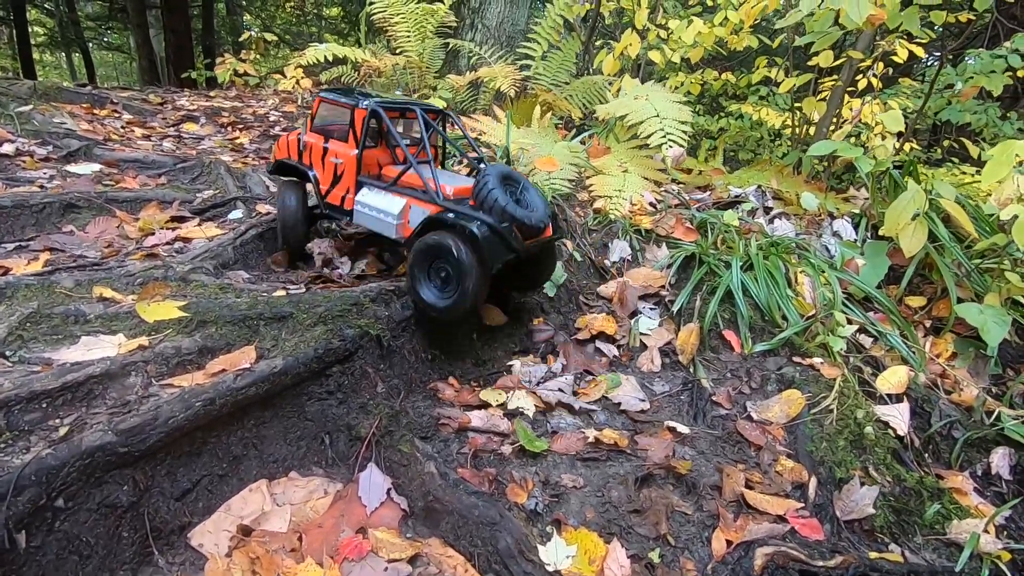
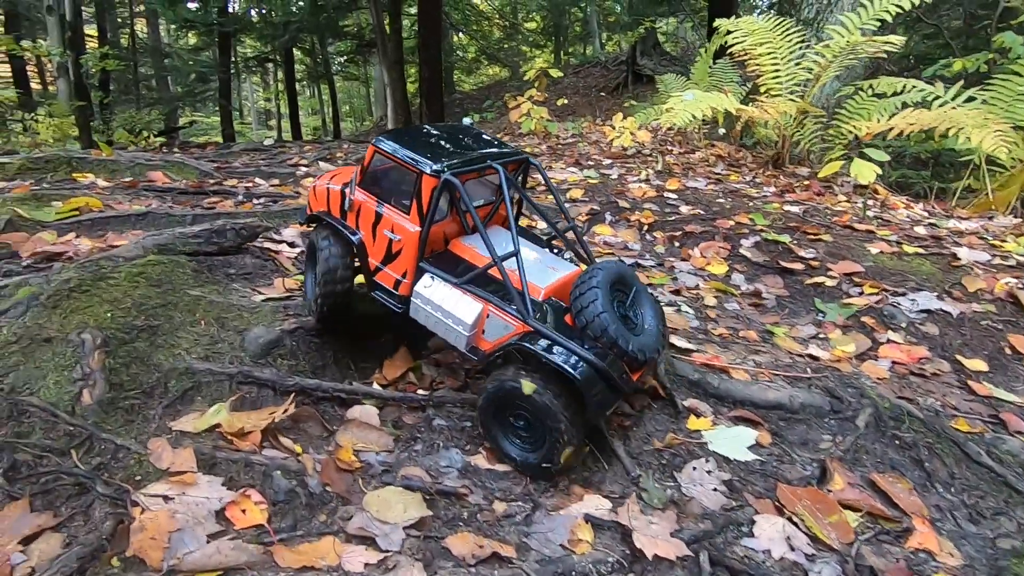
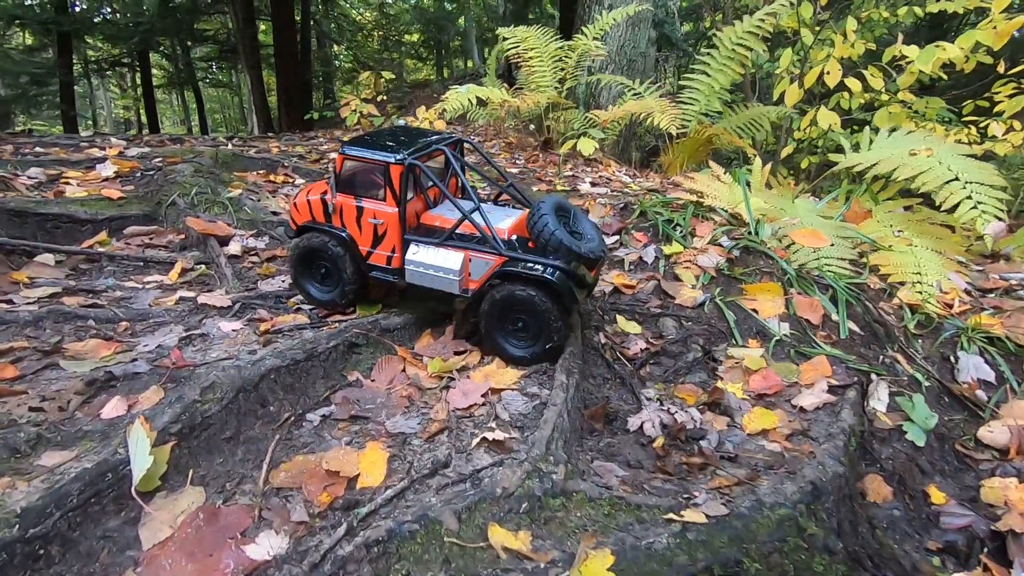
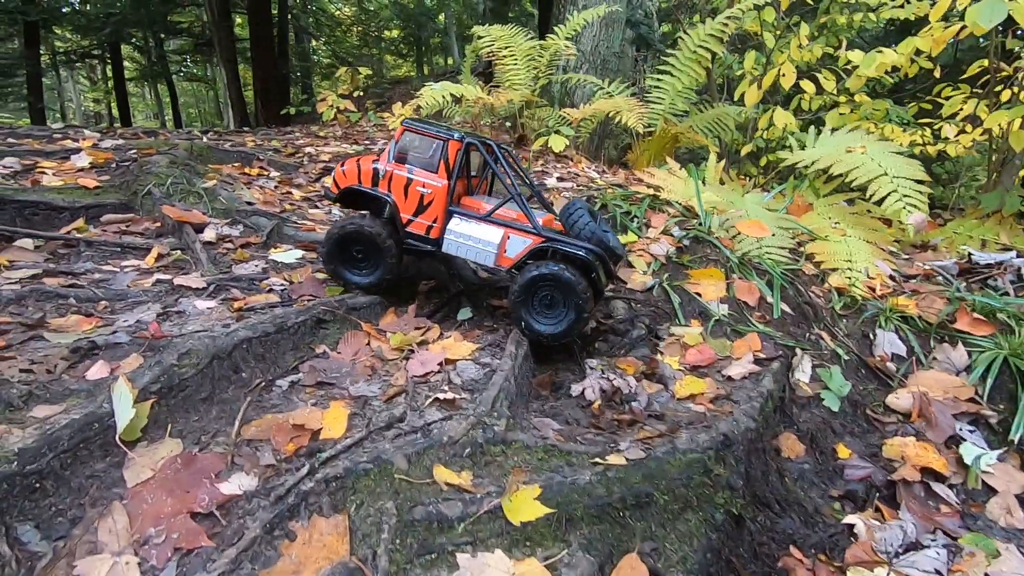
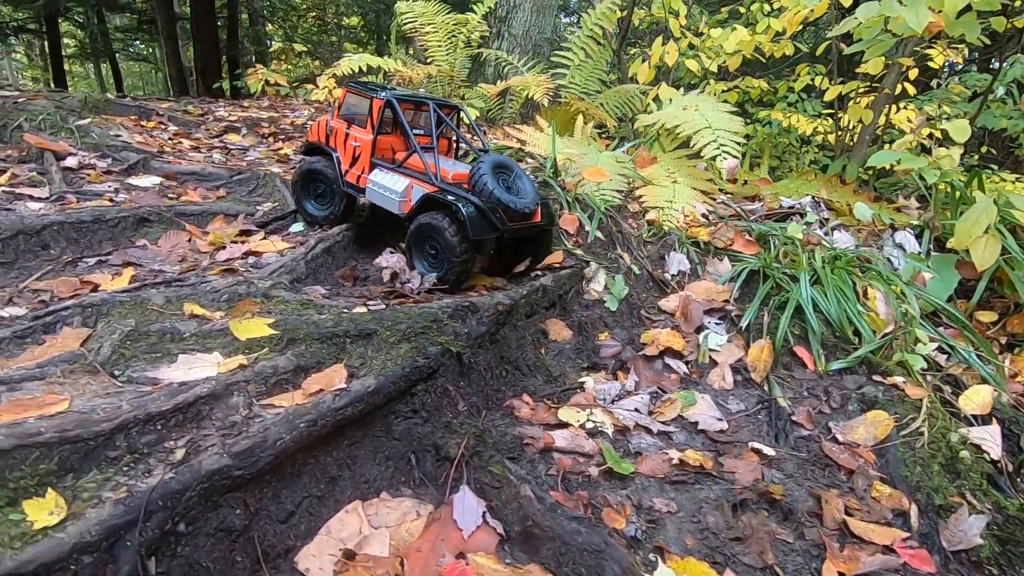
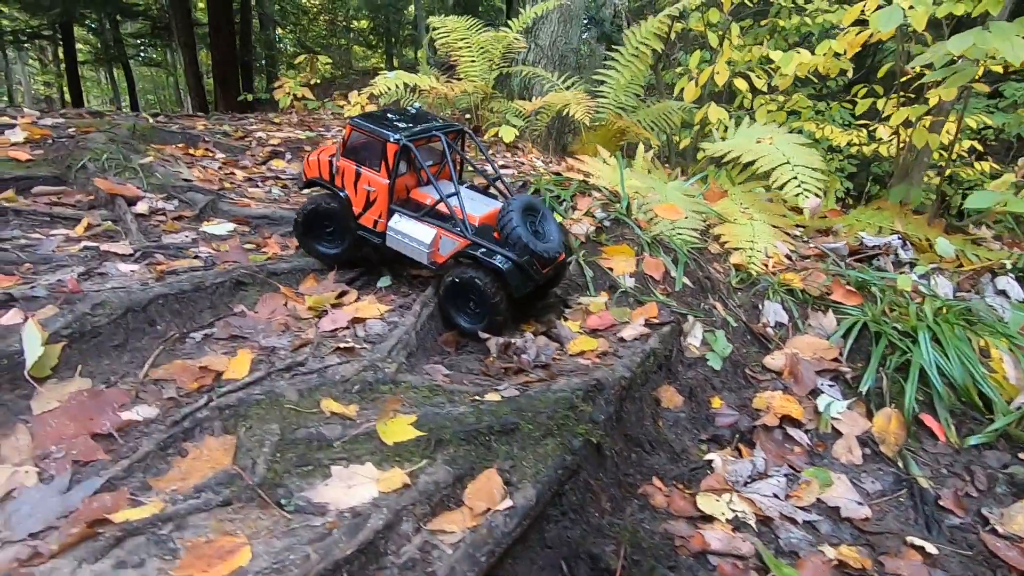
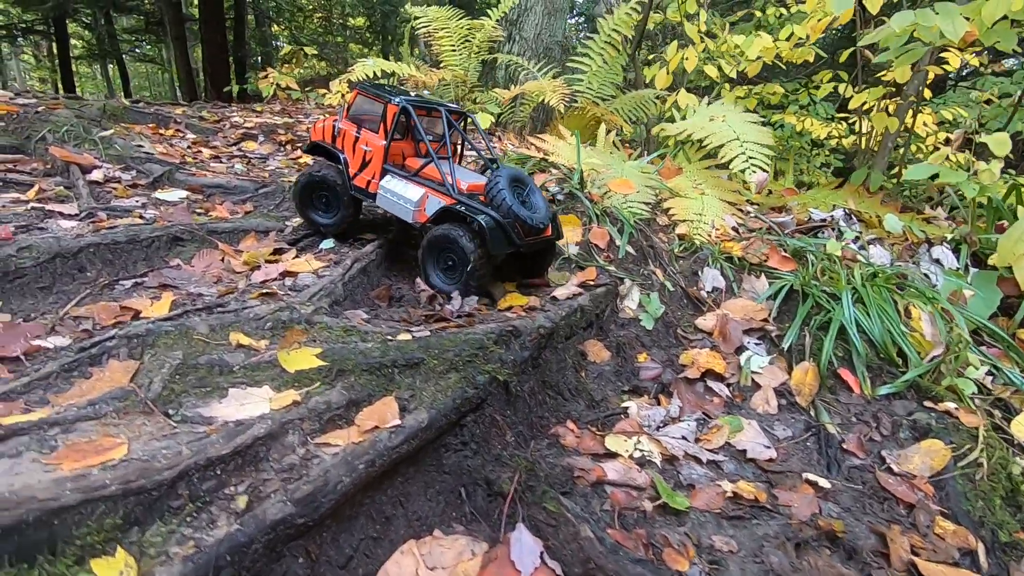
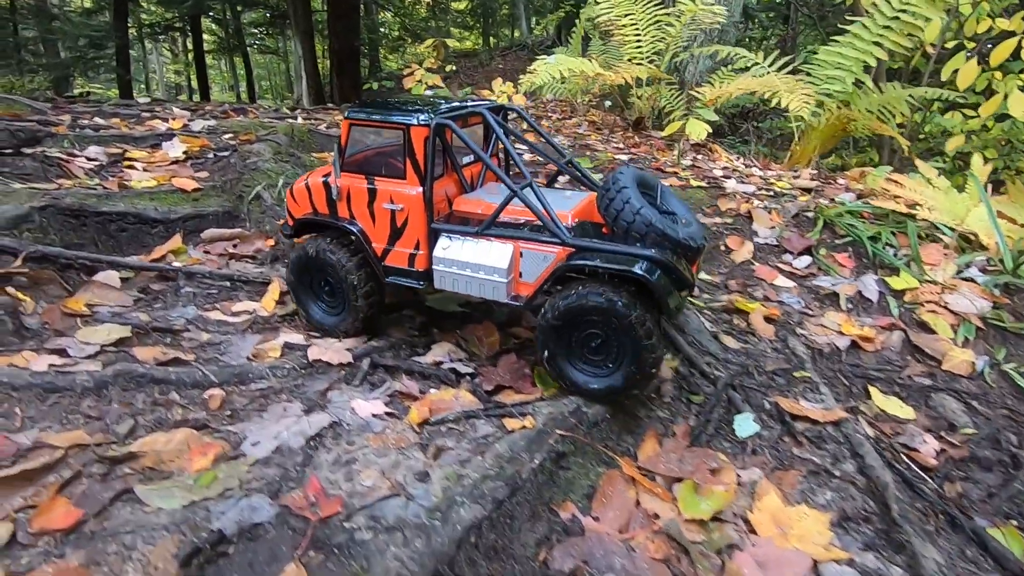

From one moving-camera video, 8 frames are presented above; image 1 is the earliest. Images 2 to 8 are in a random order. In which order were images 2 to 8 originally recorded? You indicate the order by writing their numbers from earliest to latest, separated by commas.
5, 7, 6, 4, 3, 8, 2
